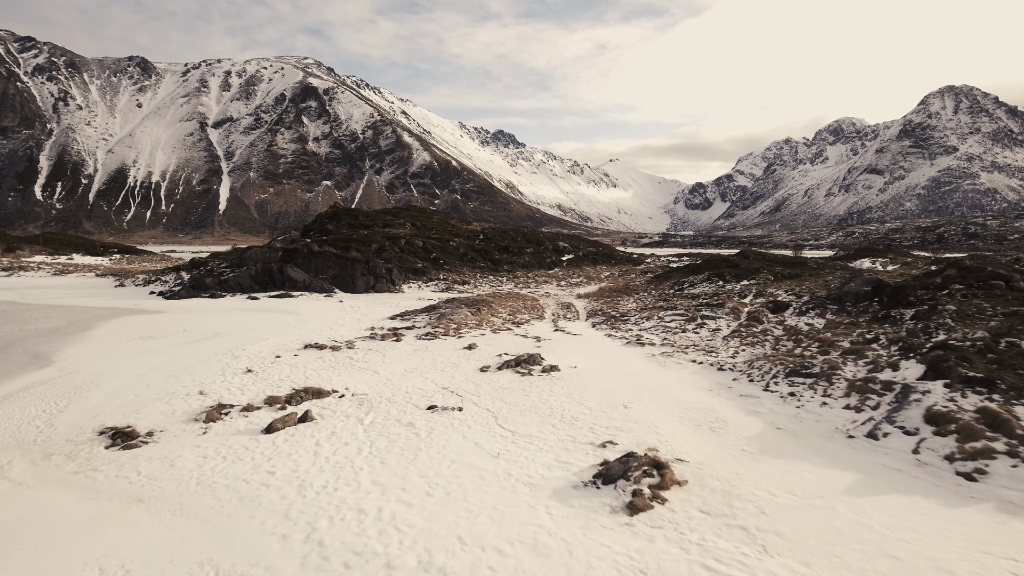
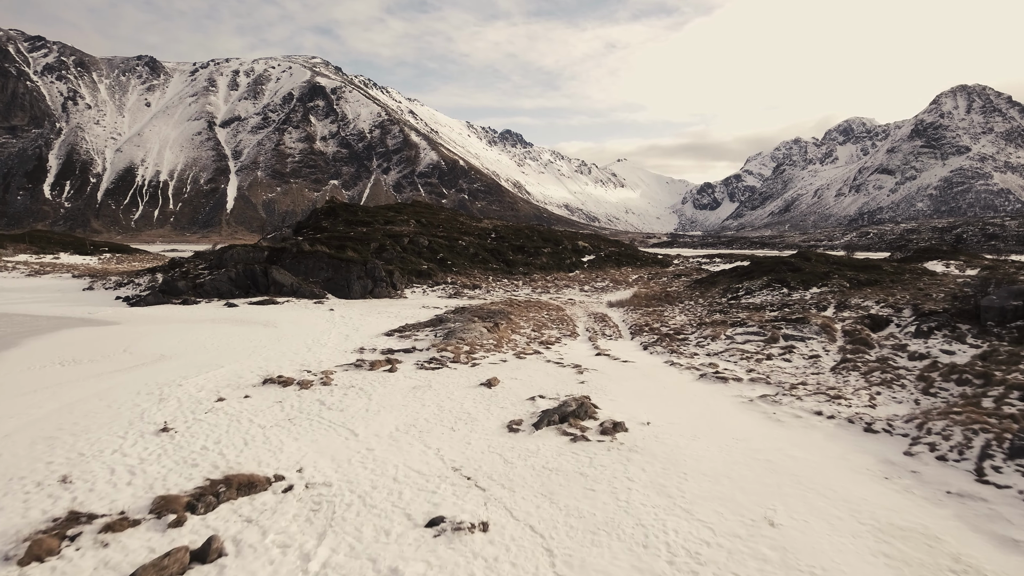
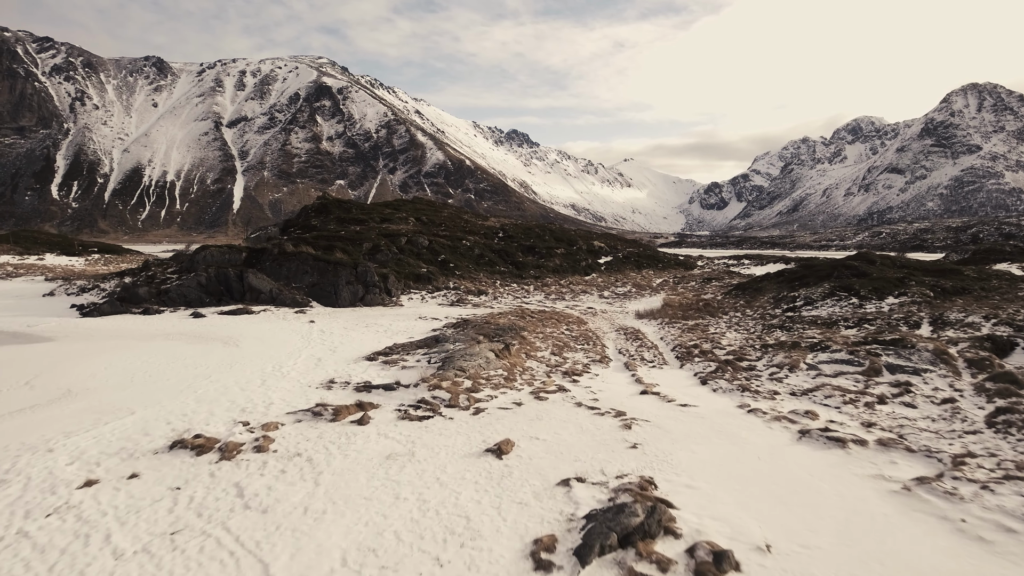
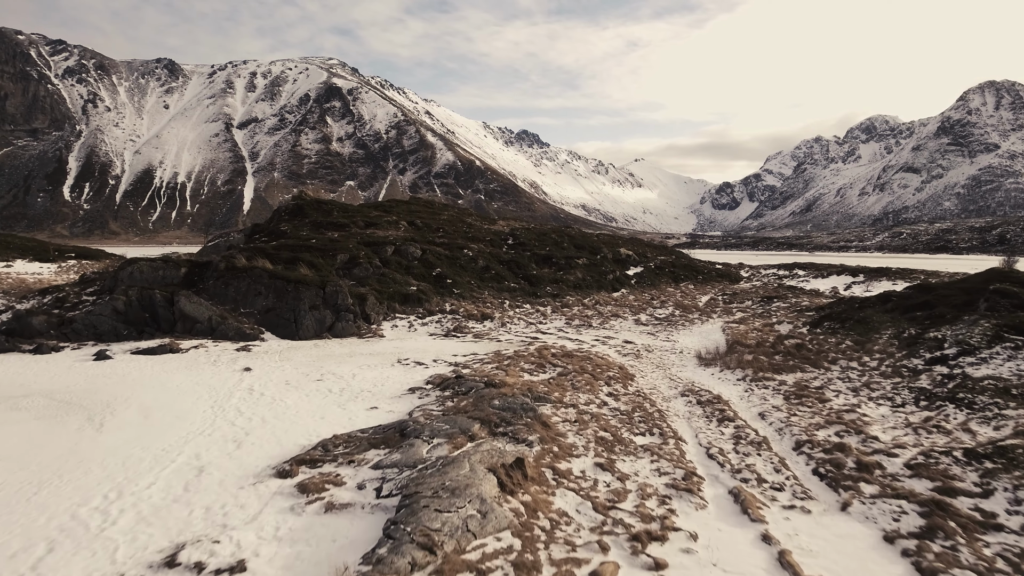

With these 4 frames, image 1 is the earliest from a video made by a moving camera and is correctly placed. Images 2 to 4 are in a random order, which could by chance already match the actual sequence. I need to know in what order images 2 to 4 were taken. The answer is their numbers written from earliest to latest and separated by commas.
2, 3, 4
